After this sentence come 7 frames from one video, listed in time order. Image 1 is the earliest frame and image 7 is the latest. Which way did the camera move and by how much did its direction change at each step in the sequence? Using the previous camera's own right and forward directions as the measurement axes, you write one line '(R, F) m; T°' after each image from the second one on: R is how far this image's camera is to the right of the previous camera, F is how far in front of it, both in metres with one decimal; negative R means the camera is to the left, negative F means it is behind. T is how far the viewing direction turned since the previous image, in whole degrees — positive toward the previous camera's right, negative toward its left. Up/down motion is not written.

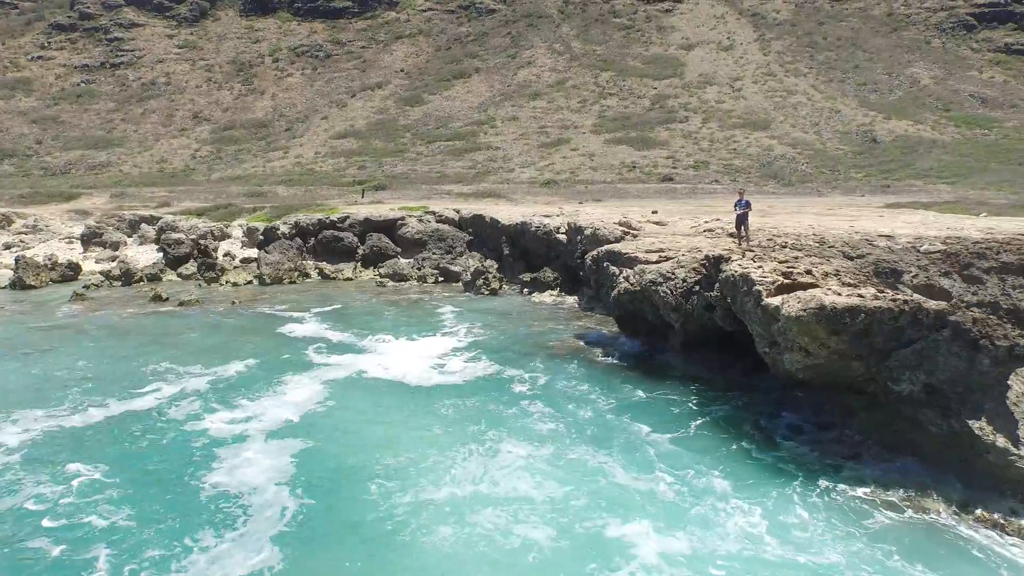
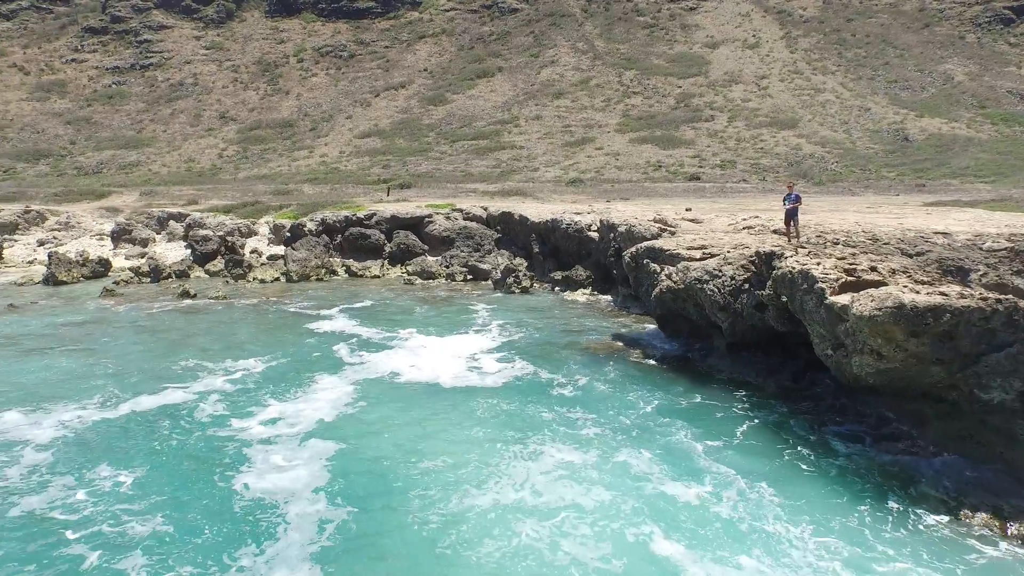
(-0.3, +0.4) m; -2°
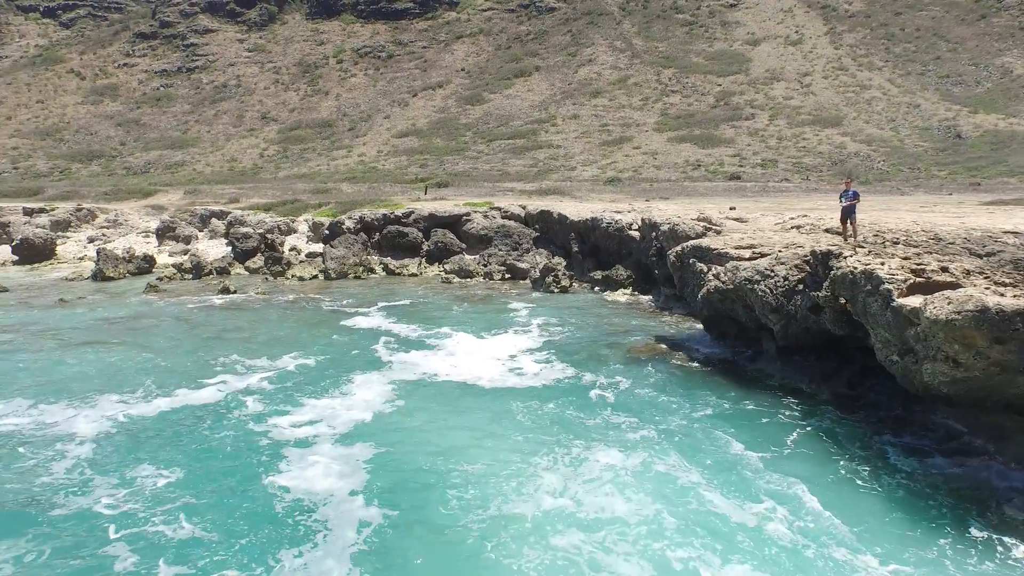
(-0.1, +0.3) m; -3°
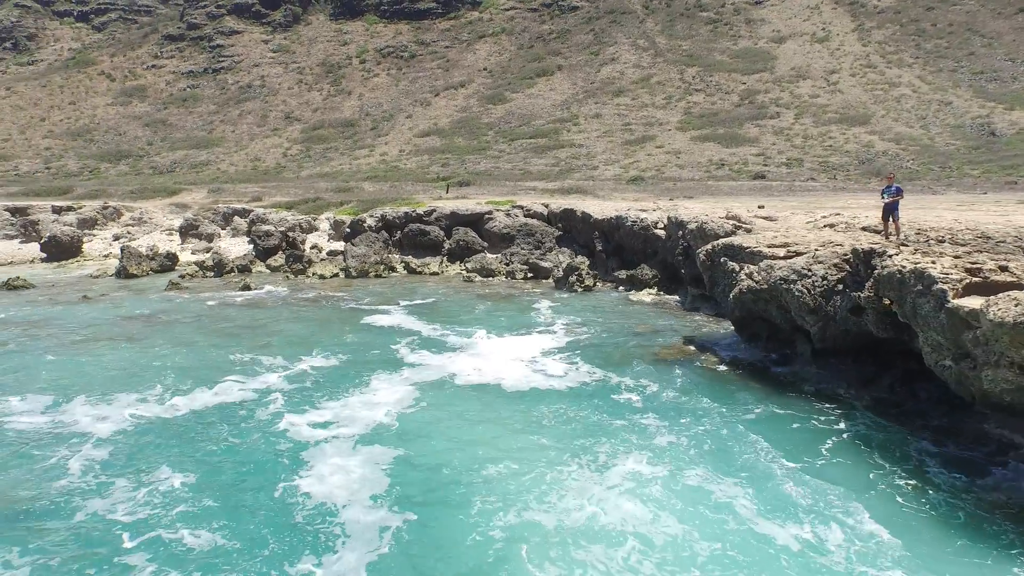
(0.0, +0.3) m; -2°
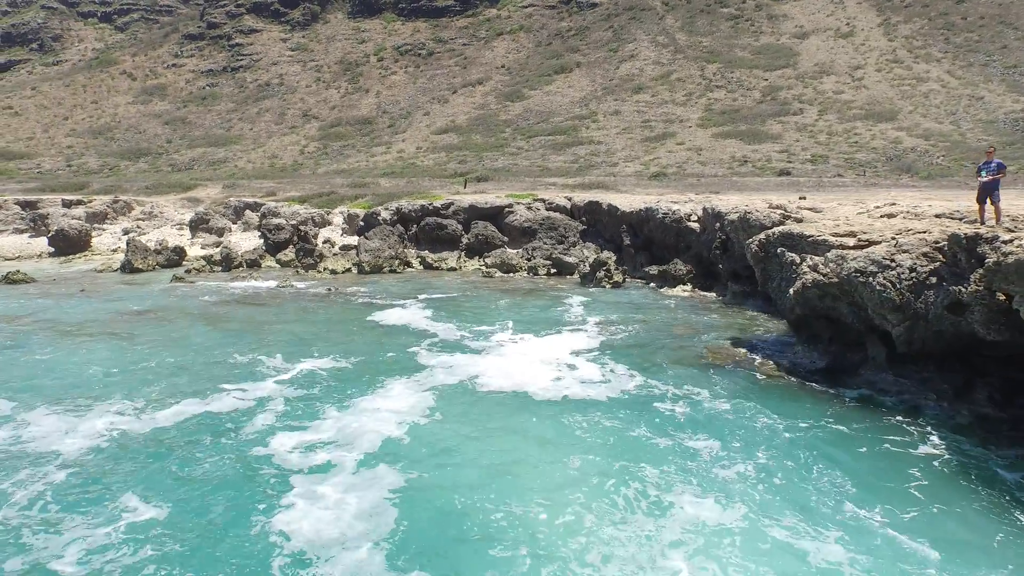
(-0.2, +1.2) m; -1°
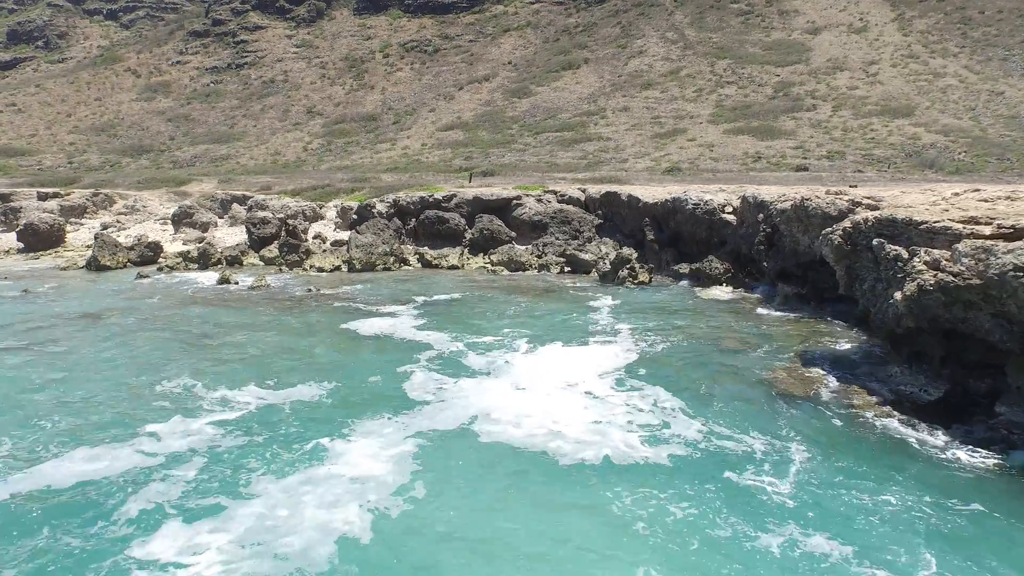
(-0.1, +2.2) m; -1°
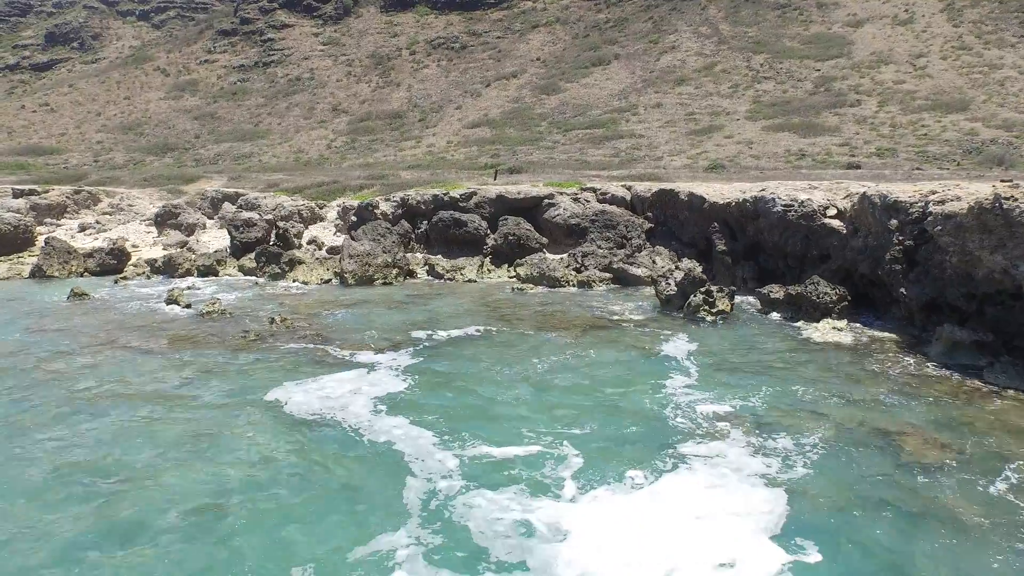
(-0.1, +3.7) m; -2°
